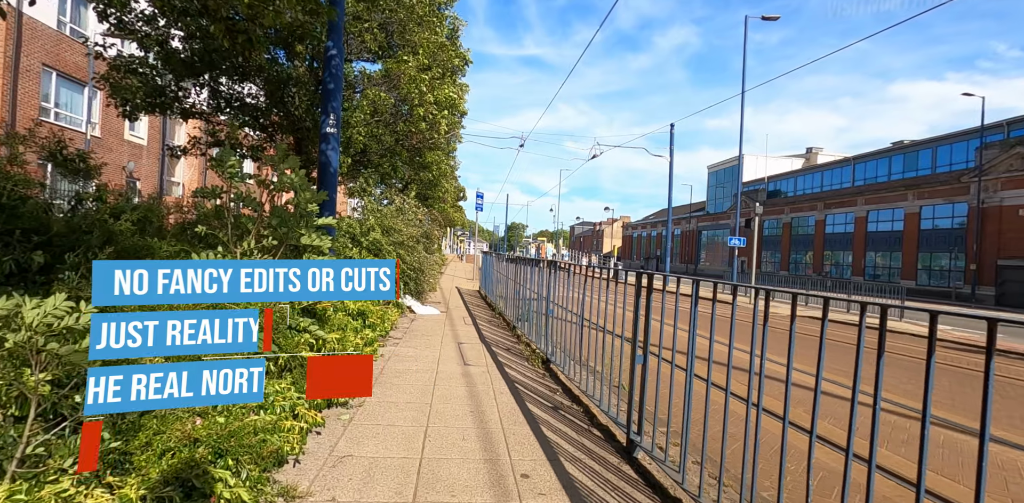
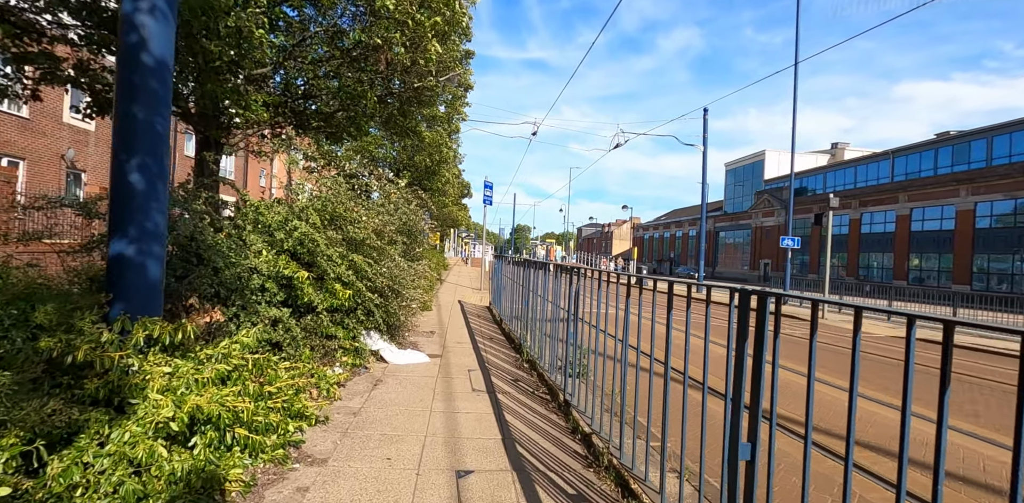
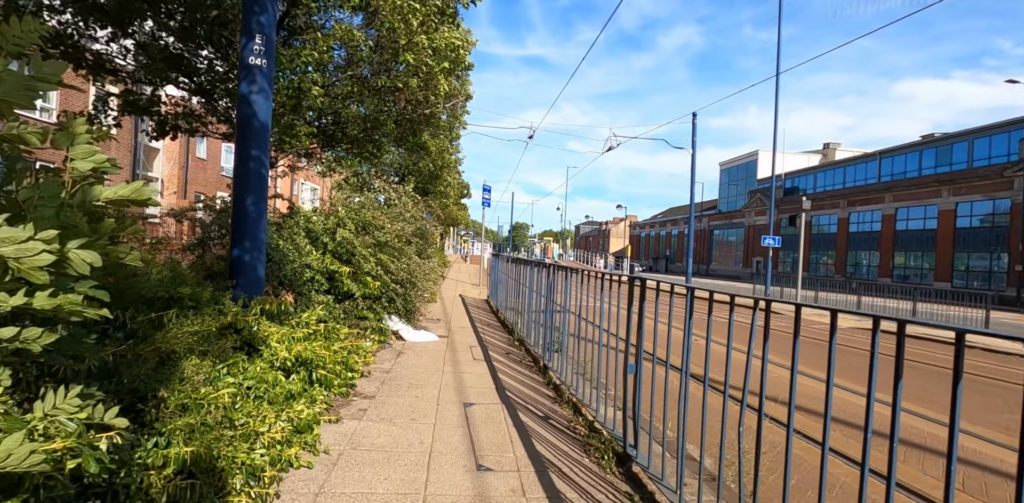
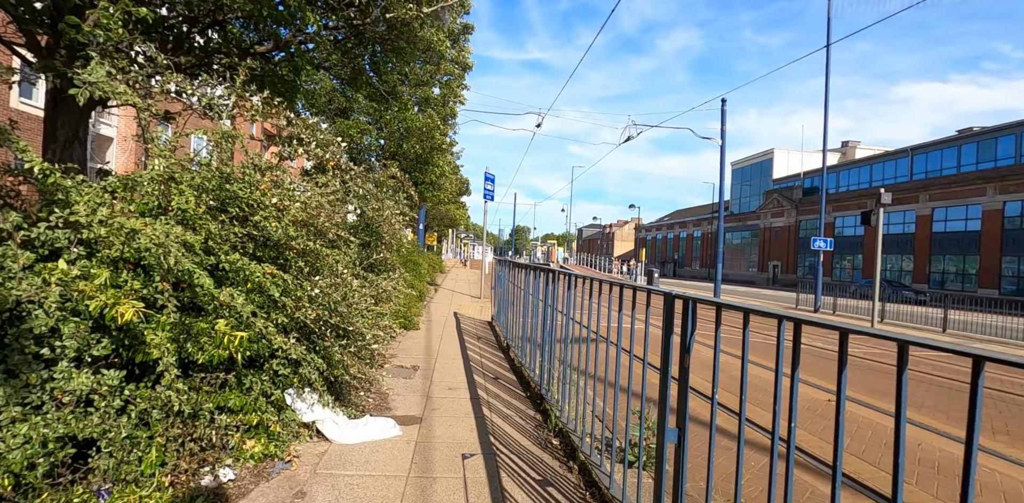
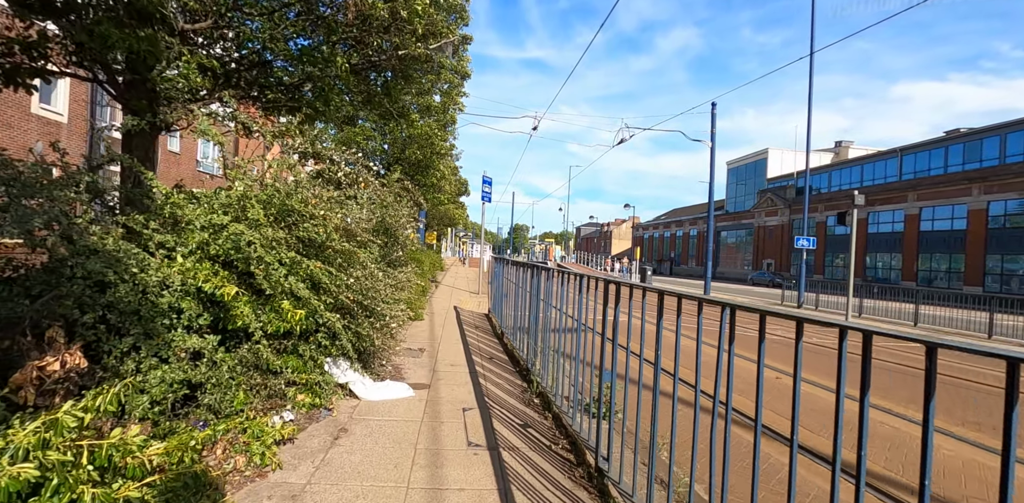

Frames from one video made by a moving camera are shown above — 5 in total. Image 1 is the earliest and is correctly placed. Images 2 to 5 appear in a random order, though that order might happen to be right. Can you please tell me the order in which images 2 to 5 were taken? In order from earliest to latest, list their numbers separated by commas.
3, 2, 5, 4
